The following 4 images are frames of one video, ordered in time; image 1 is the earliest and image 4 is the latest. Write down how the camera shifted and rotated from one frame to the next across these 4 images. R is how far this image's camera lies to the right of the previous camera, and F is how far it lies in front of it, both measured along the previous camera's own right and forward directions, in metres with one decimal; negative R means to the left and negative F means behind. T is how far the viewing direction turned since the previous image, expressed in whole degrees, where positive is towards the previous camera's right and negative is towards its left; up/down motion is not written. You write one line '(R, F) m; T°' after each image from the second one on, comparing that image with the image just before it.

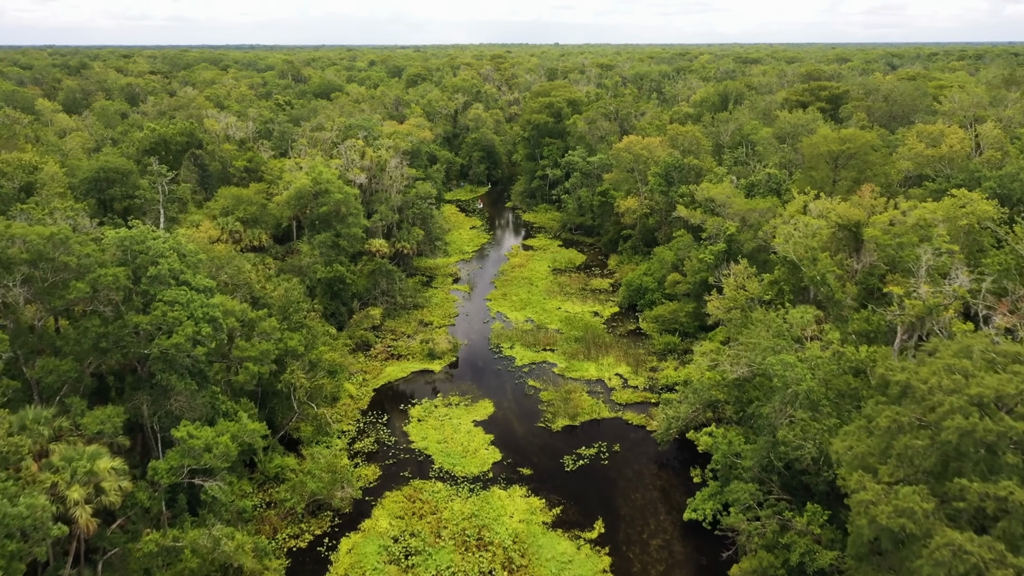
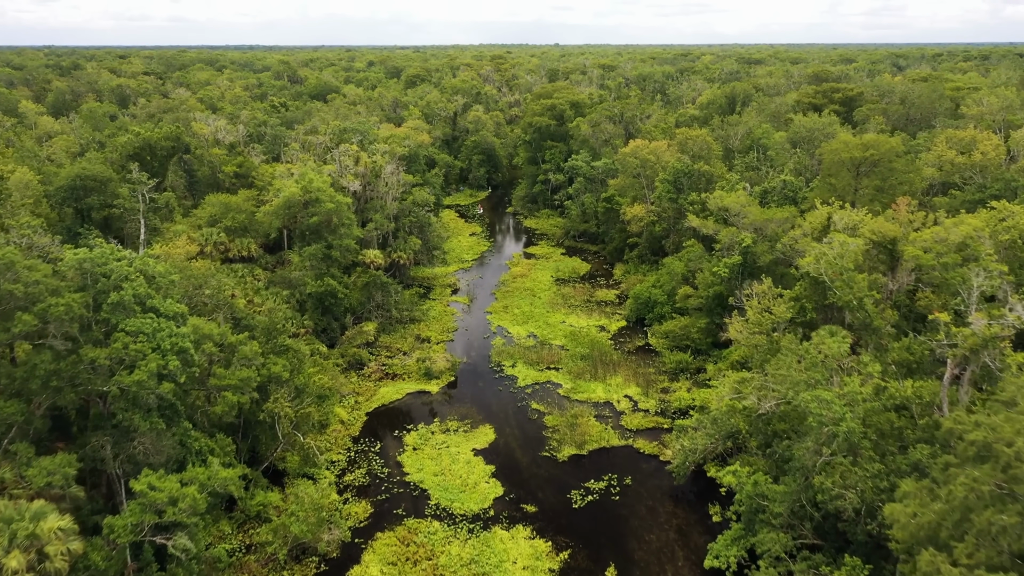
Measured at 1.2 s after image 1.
(-0.1, +1.5) m; 0°
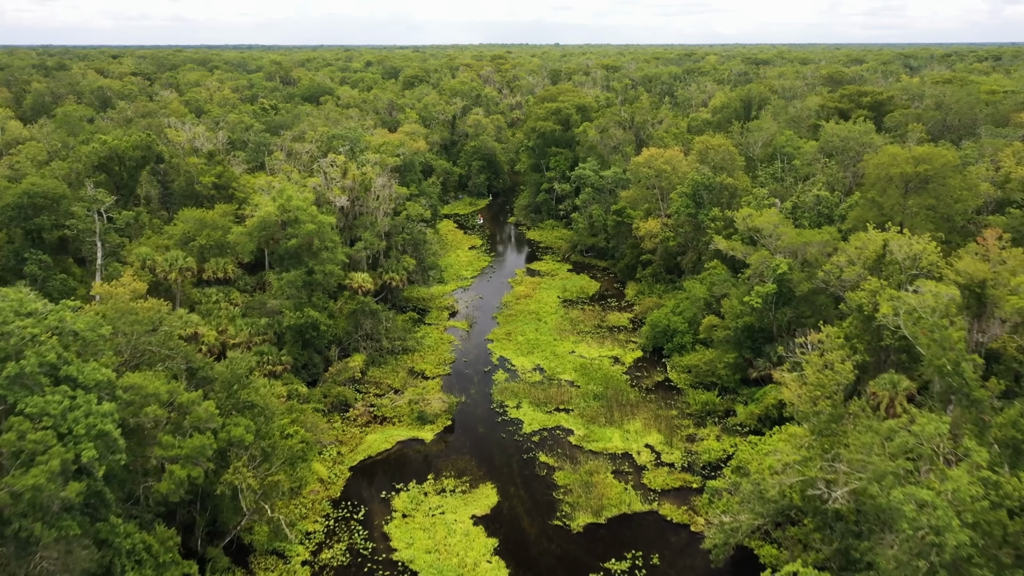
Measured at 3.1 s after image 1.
(-0.1, +2.9) m; 0°
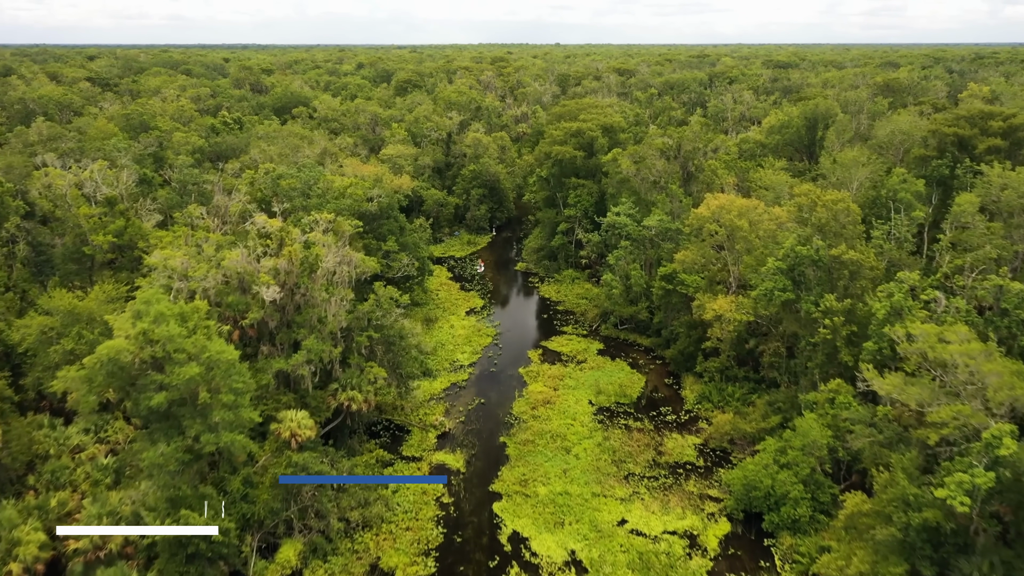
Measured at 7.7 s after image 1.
(-0.4, +9.2) m; 0°
